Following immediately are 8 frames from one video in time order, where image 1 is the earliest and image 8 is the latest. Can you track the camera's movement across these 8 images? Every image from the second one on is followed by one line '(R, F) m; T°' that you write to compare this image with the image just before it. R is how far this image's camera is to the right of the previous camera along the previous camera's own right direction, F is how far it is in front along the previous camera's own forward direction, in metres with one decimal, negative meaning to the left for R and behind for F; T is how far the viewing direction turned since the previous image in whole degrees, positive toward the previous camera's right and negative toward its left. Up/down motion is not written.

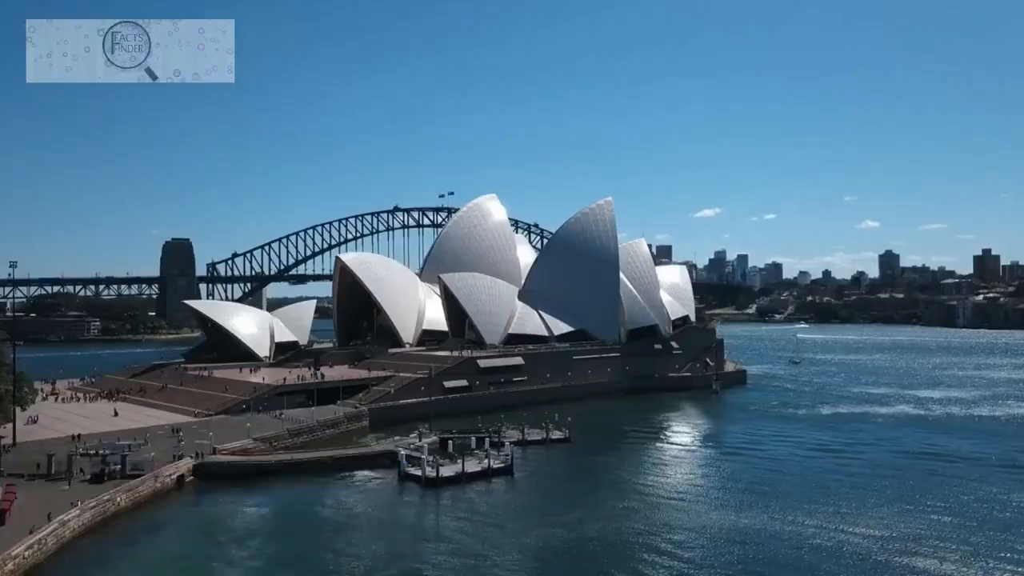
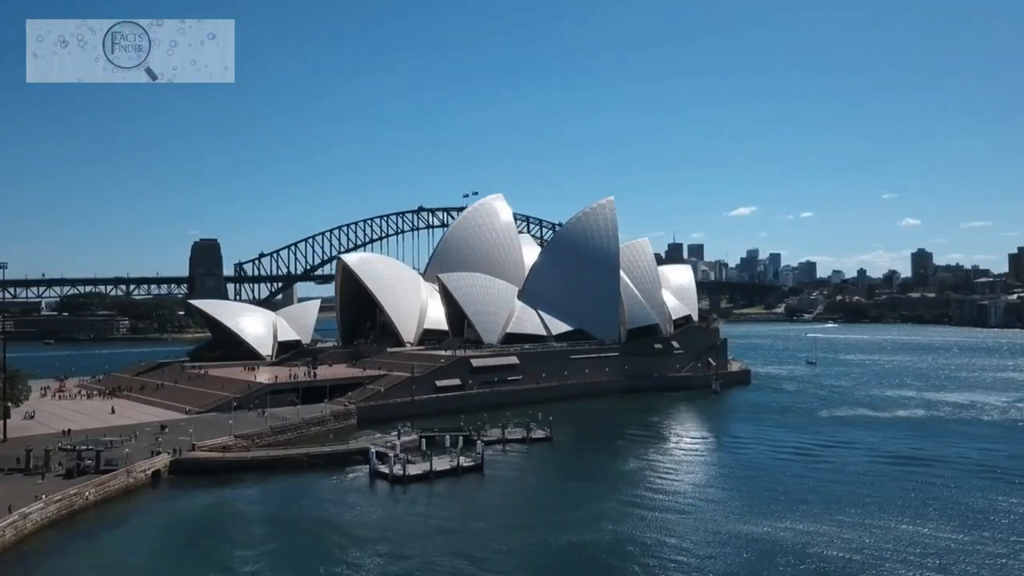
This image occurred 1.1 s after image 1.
(+1.5, -0.1) m; -2°
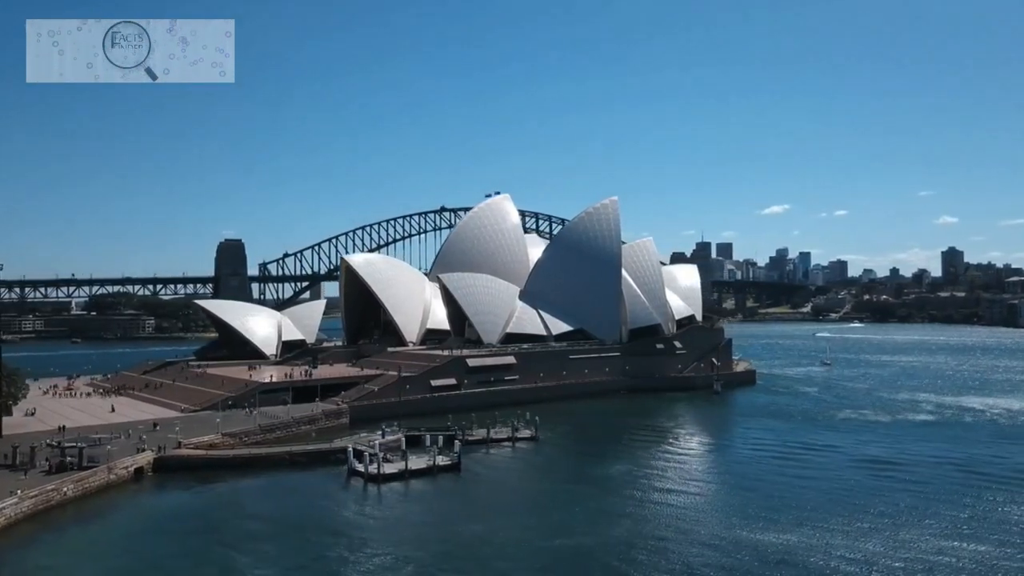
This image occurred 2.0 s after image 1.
(+1.3, -0.1) m; -2°
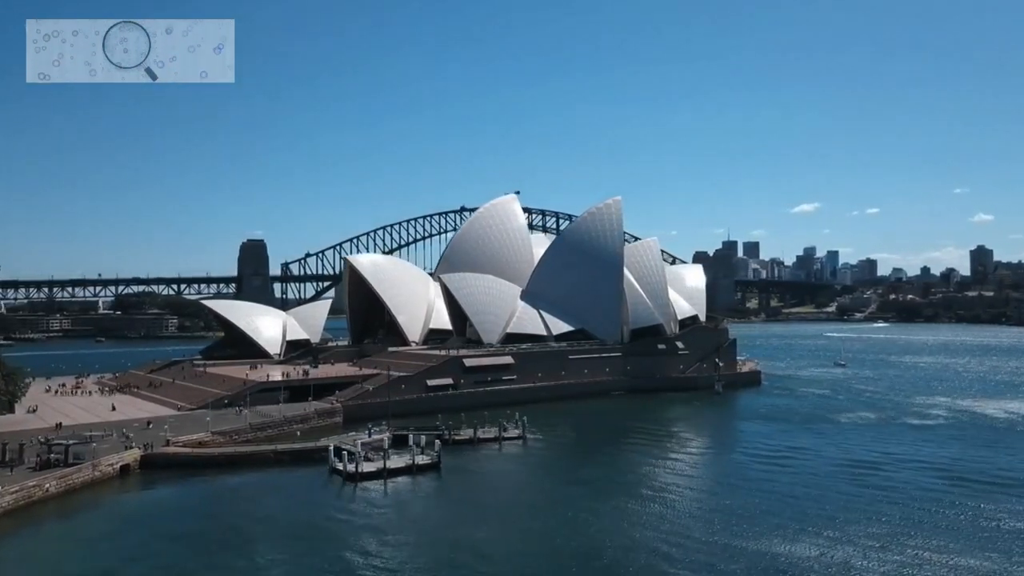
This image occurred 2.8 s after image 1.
(+1.2, -0.1) m; -2°
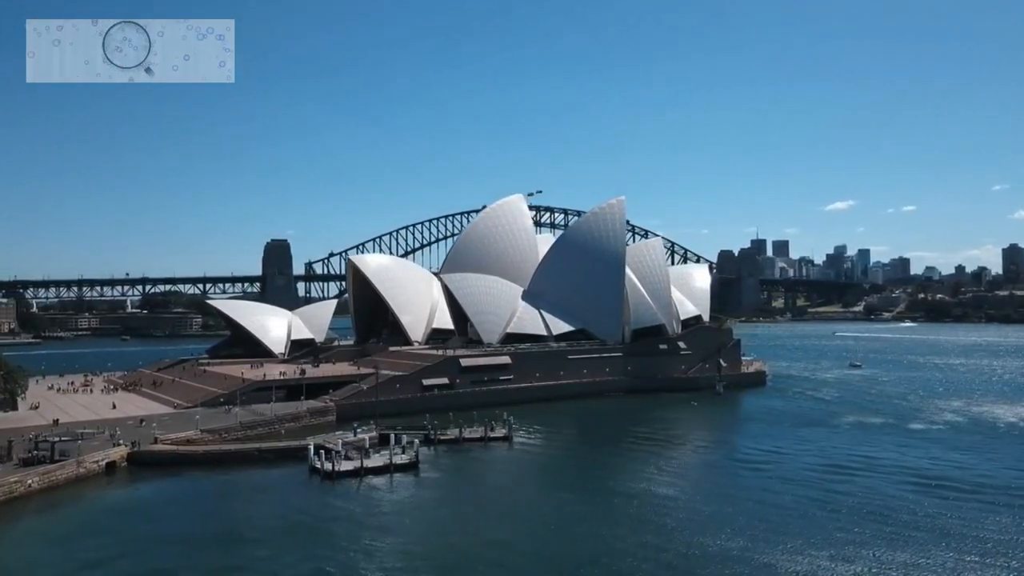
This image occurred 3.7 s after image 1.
(+1.3, -0.1) m; -2°
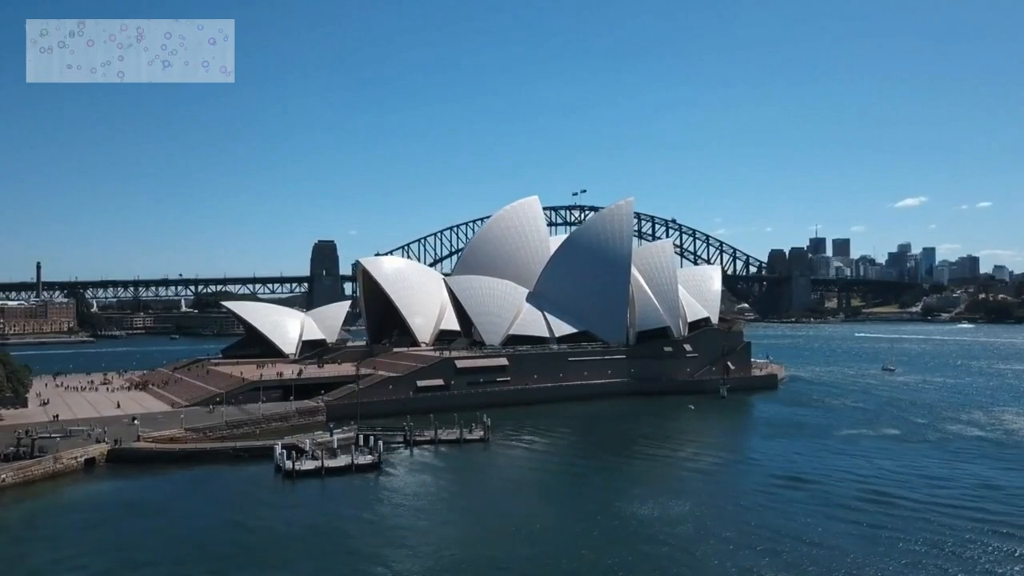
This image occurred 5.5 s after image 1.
(+2.4, -0.1) m; -4°
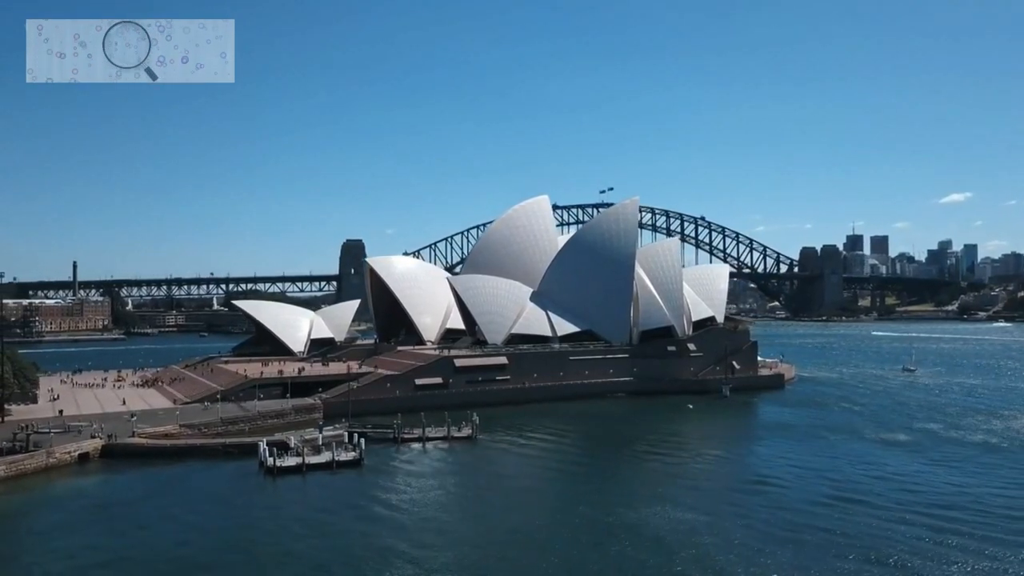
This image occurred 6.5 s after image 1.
(+1.4, -0.2) m; -2°
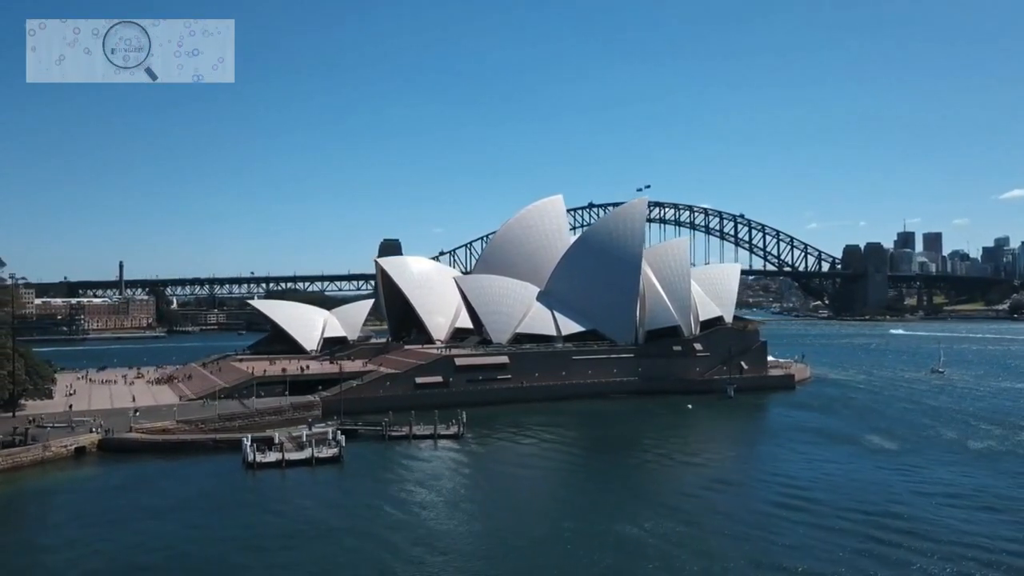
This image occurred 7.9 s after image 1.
(+1.8, -0.2) m; -3°
